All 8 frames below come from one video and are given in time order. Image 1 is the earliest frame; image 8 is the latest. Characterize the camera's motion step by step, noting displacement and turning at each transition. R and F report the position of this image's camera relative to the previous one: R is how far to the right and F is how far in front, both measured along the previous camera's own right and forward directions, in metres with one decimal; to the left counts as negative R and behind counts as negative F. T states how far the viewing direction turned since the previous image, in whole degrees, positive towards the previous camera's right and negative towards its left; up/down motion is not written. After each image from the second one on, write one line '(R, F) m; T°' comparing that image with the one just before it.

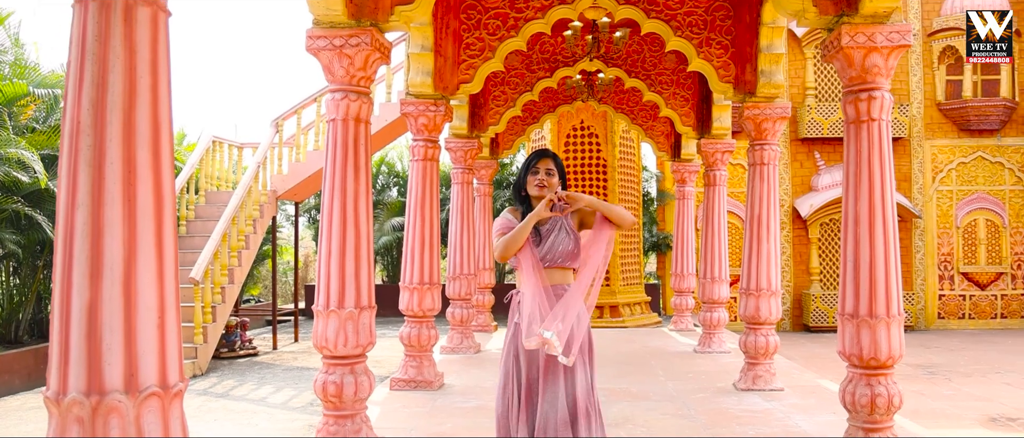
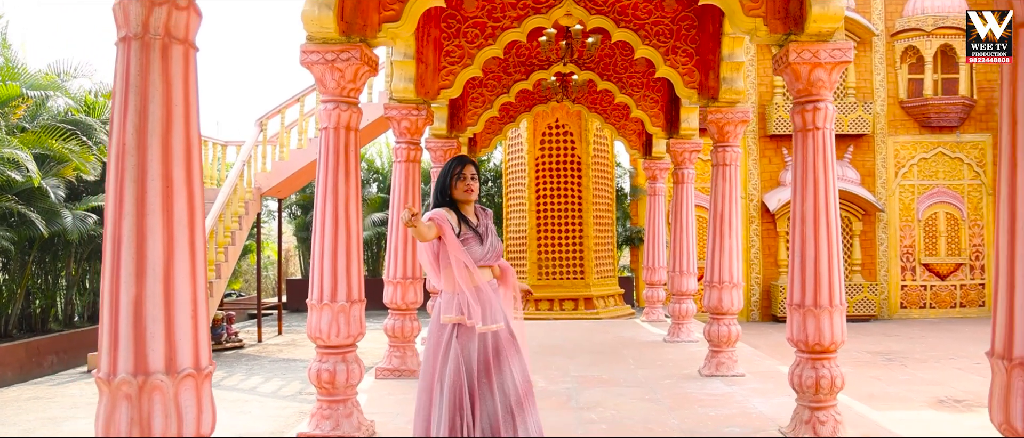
(0.0, -0.3) m; +2°
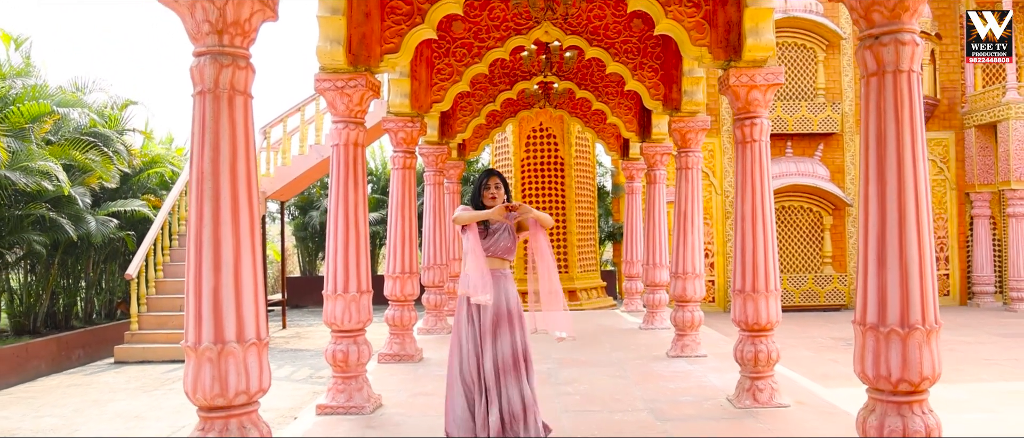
(0.0, -0.7) m; +1°
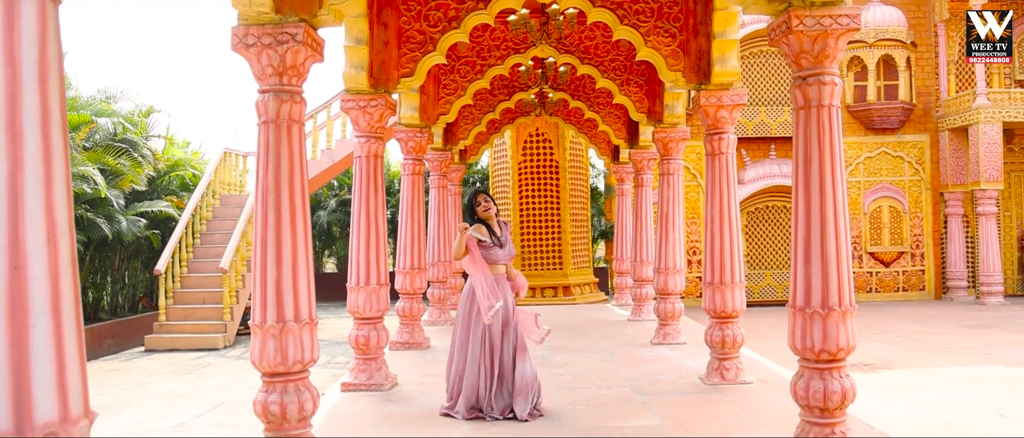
(0.0, -0.7) m; 0°
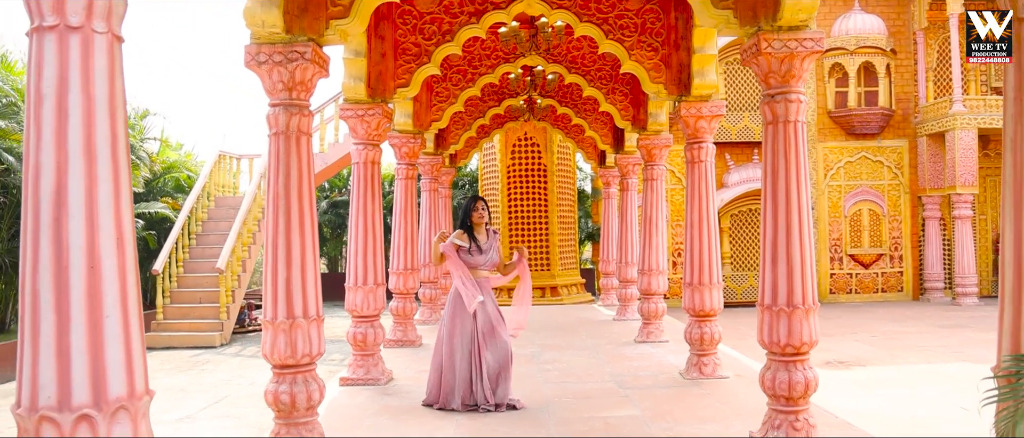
(0.0, -0.3) m; +1°
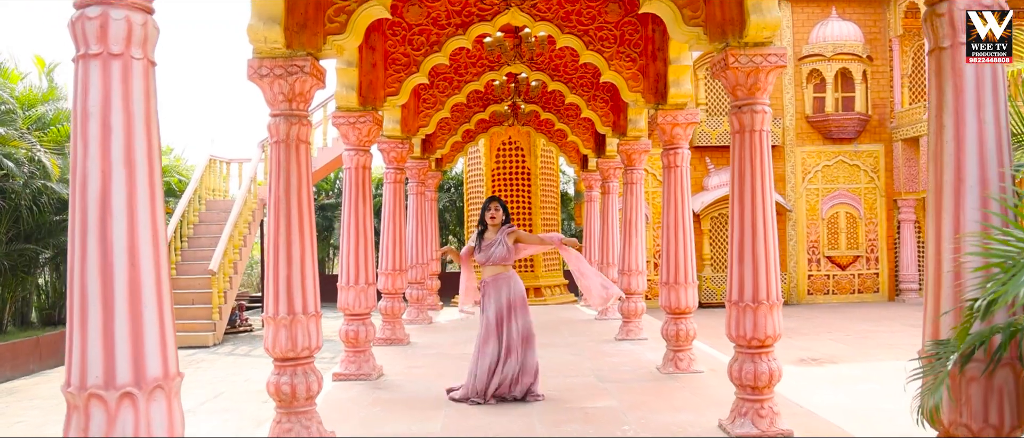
(0.0, -0.3) m; +1°
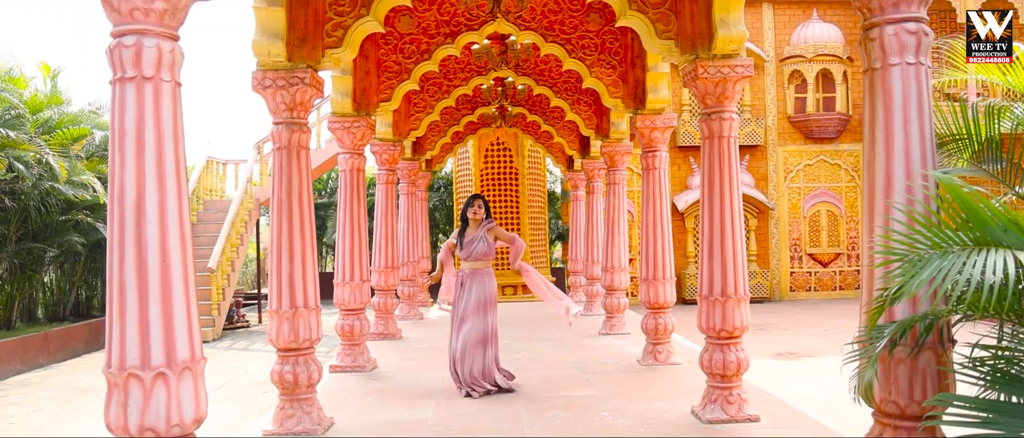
(0.0, -0.3) m; +1°
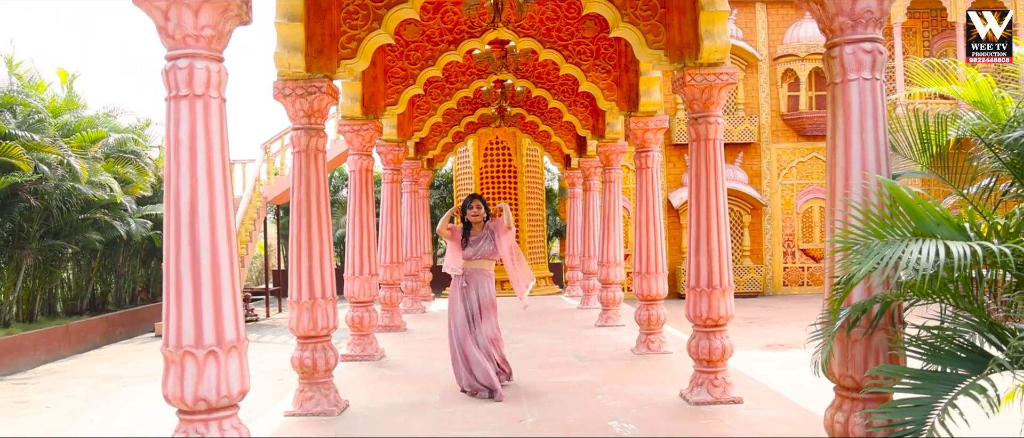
(0.0, -0.4) m; 0°
